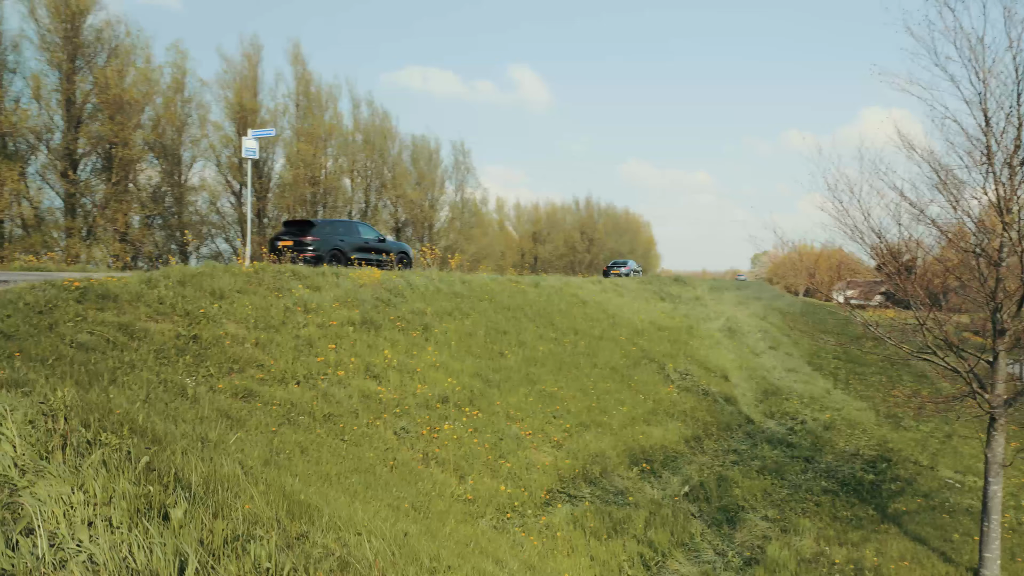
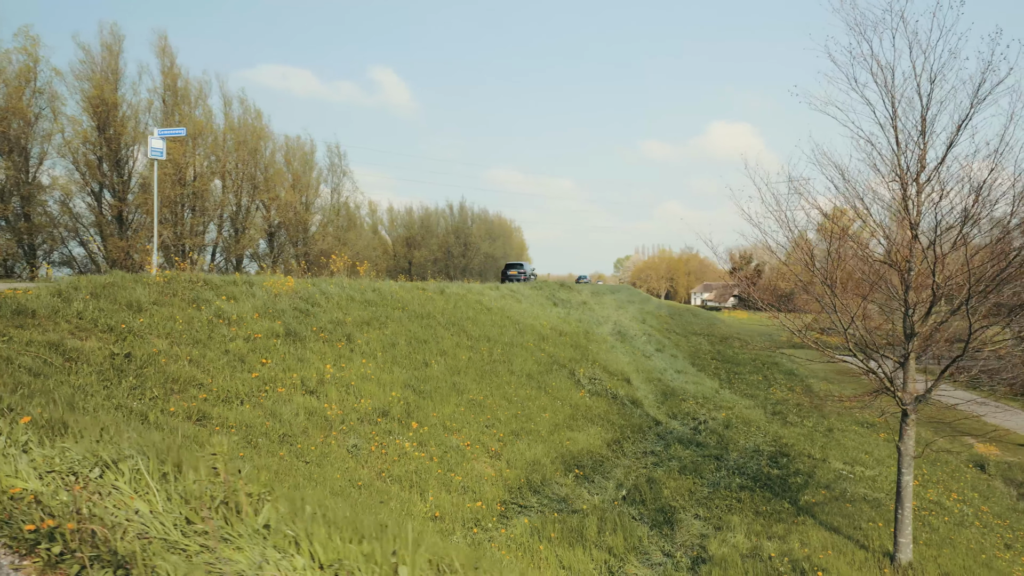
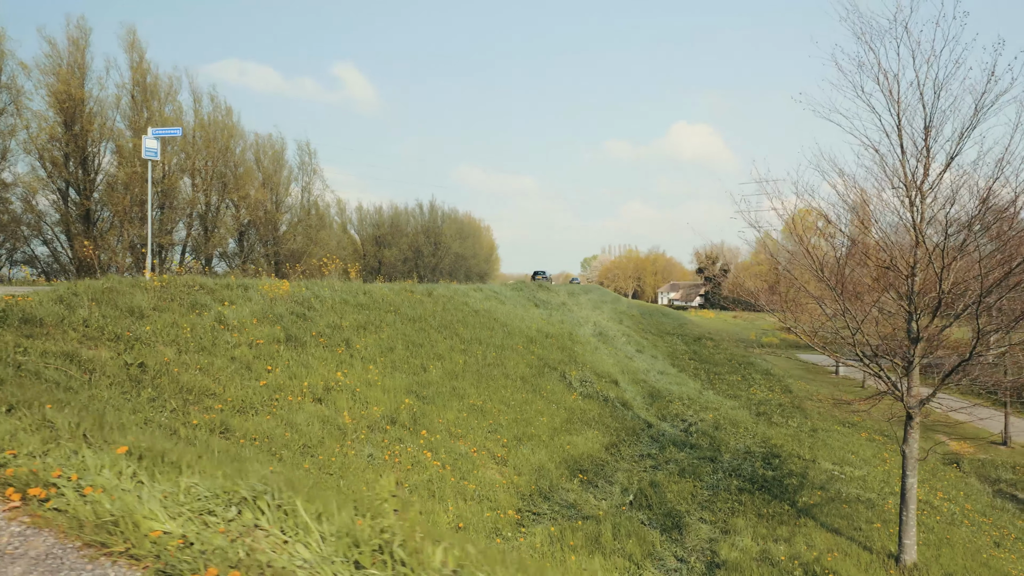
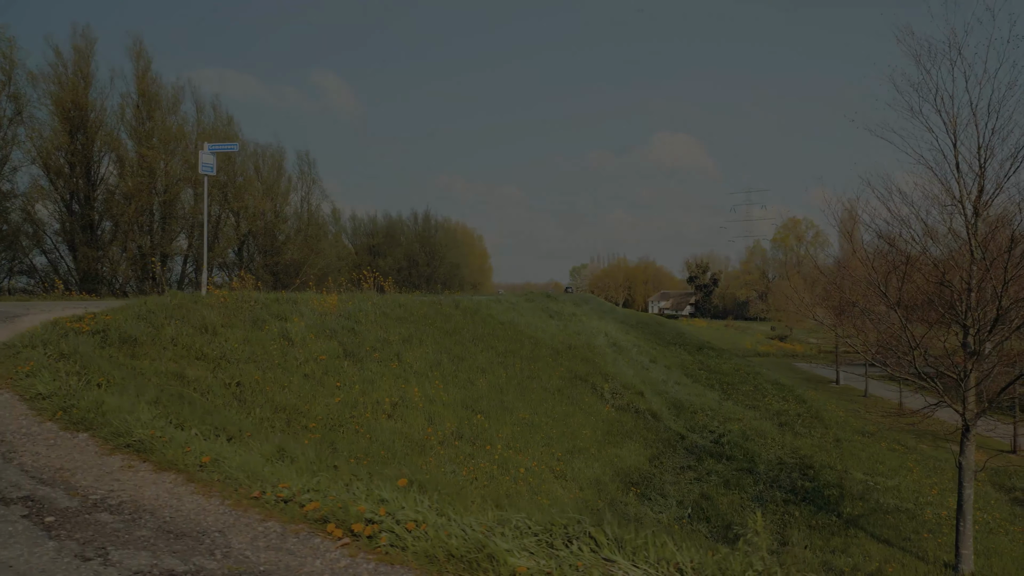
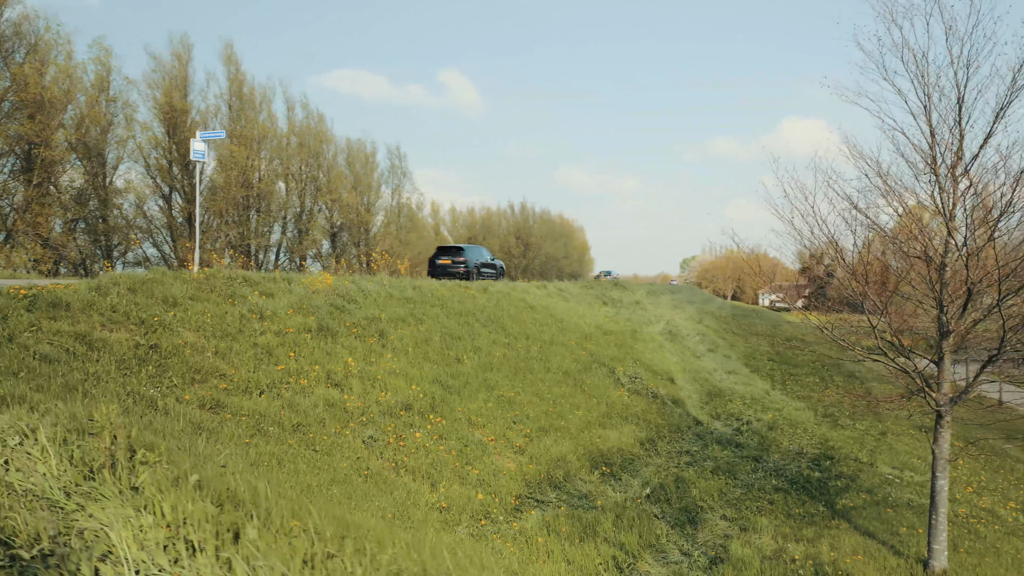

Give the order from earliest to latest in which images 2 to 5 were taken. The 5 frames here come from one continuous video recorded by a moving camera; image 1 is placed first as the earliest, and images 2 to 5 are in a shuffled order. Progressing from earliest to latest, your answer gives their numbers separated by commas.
5, 2, 3, 4
